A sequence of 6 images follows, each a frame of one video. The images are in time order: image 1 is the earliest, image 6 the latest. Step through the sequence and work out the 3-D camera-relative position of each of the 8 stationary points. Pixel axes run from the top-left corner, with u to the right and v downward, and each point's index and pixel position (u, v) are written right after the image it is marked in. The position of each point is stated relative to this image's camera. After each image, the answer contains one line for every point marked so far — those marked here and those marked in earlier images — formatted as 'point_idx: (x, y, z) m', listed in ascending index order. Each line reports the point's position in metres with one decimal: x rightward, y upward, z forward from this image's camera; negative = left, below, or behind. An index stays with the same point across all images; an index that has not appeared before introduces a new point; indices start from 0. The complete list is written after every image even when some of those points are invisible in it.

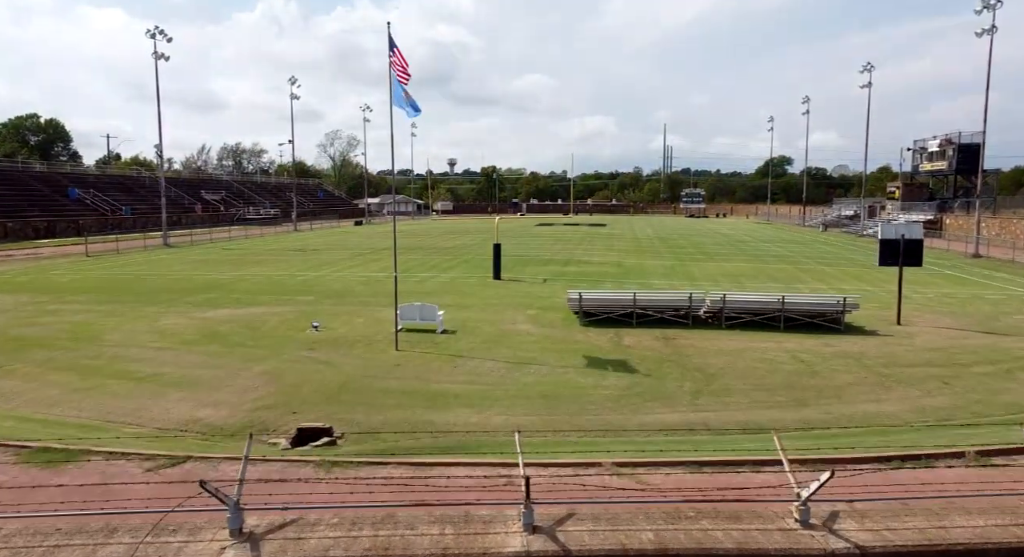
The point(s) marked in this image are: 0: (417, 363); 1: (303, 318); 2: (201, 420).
0: (-2.0, -1.8, +13.4) m
1: (-5.7, -1.1, +17.7) m
2: (-5.0, -2.3, +10.3) m
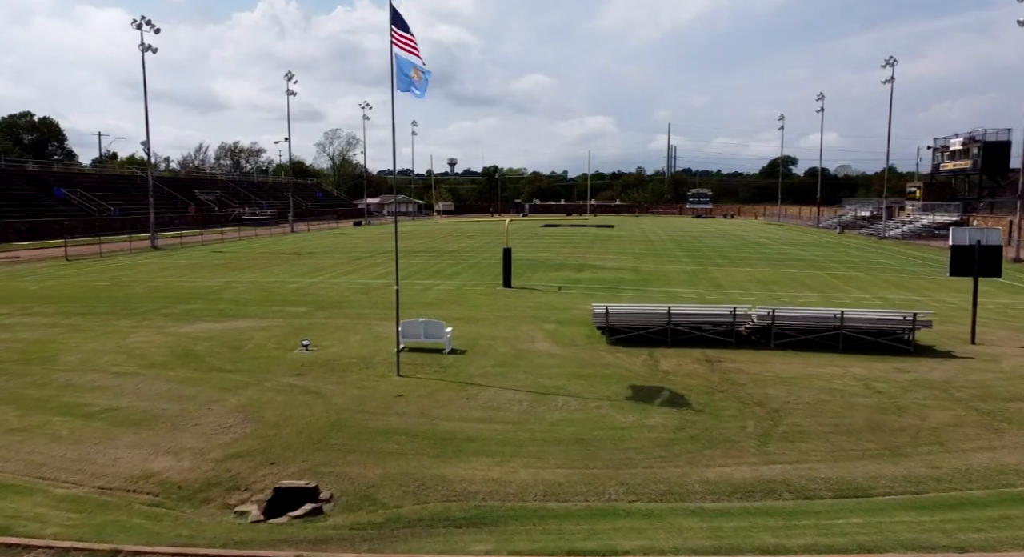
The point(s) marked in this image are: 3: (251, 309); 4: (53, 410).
0: (-1.6, -2.0, +11.4) m
1: (-5.3, -1.4, +15.7) m
2: (-4.6, -2.5, +8.3) m
3: (-7.6, -0.9, +18.7) m
4: (-7.4, -2.1, +10.3) m
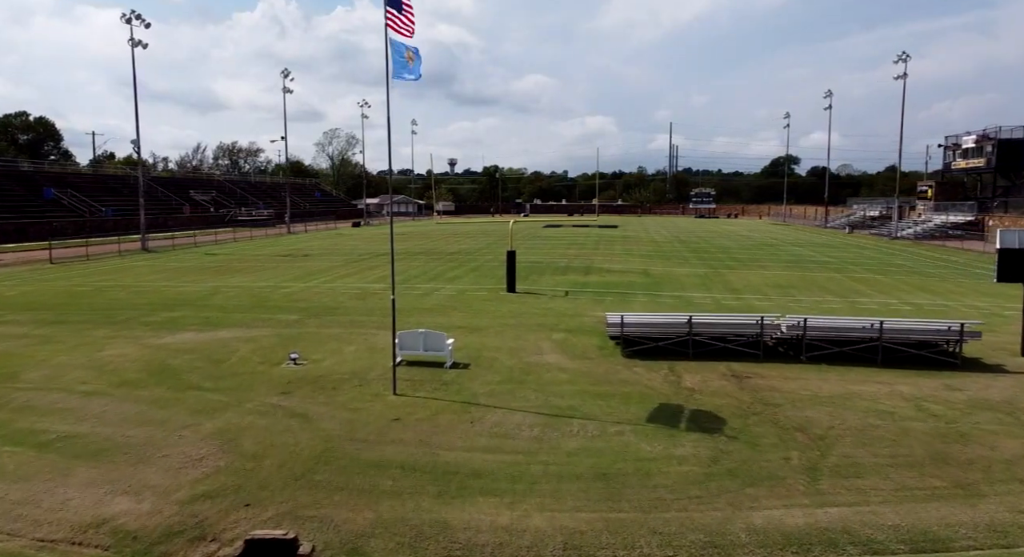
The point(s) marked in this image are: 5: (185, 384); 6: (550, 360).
0: (-1.5, -2.2, +10.2) m
1: (-5.2, -1.5, +14.5) m
2: (-4.5, -2.7, +7.1) m
3: (-7.4, -1.0, +17.5) m
4: (-7.2, -2.3, +9.1) m
5: (-5.9, -1.9, +11.6) m
6: (+0.8, -1.7, +13.4) m
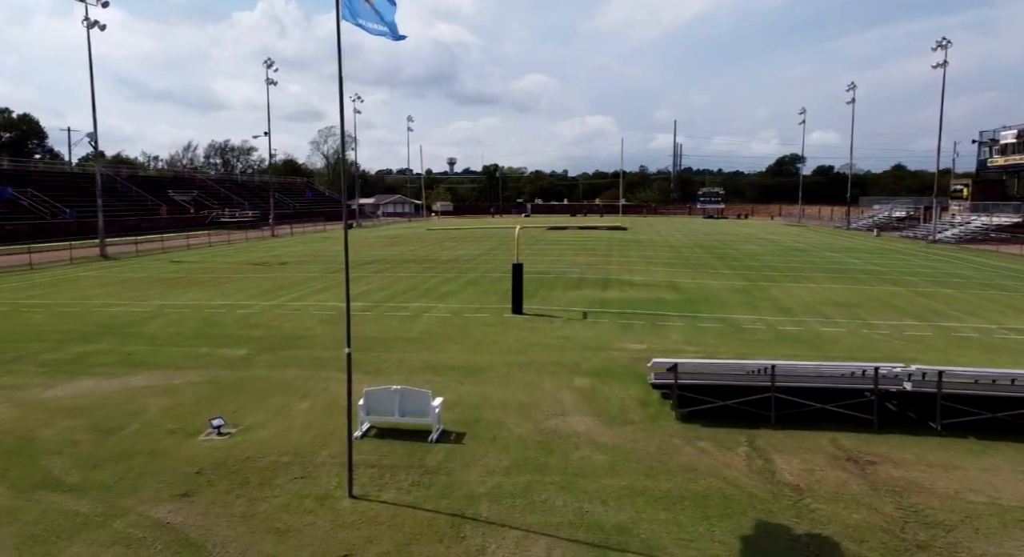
0: (-1.3, -2.7, +6.4) m
1: (-5.0, -2.0, +10.7) m
2: (-4.3, -3.2, +3.3) m
3: (-7.3, -1.6, +13.7) m
4: (-7.1, -2.8, +5.3) m
5: (-5.7, -2.4, +7.8) m
6: (+1.0, -2.2, +9.6) m
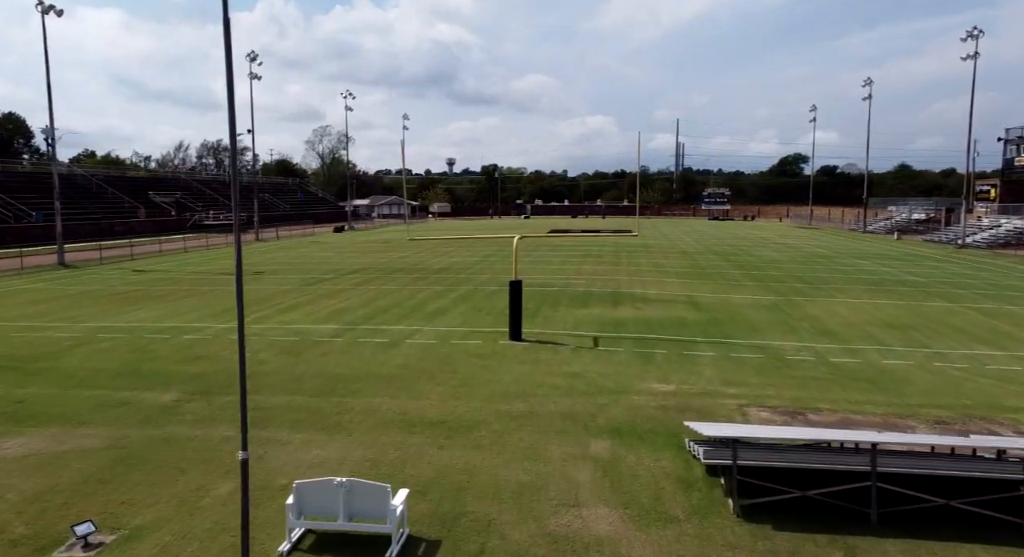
0: (-1.3, -3.1, +3.6) m
1: (-5.1, -2.5, +7.9) m
2: (-4.3, -3.6, +0.5) m
3: (-7.3, -2.0, +10.9) m
4: (-7.1, -3.2, +2.6) m
5: (-5.8, -2.9, +5.0) m
6: (+0.9, -2.7, +6.8) m
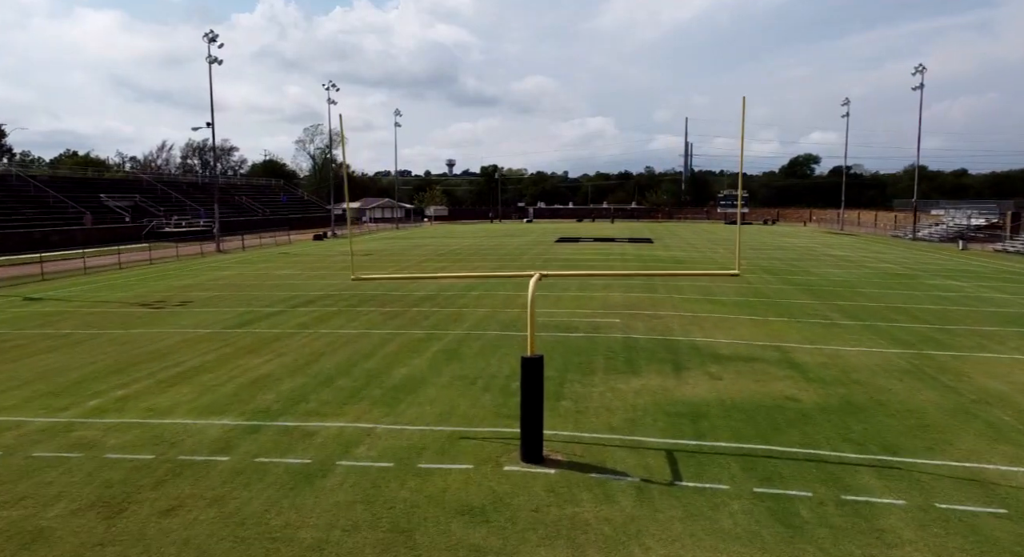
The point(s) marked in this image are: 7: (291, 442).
0: (-1.2, -4.1, -2.8) m
1: (-4.9, -3.4, +1.4) m
2: (-4.2, -4.6, -5.9) m
3: (-7.1, -3.0, +4.4) m
4: (-6.9, -4.2, -3.9) m
5: (-5.6, -3.8, -1.4) m
6: (+1.1, -3.6, +0.4) m
7: (-3.2, -2.3, +9.2) m
